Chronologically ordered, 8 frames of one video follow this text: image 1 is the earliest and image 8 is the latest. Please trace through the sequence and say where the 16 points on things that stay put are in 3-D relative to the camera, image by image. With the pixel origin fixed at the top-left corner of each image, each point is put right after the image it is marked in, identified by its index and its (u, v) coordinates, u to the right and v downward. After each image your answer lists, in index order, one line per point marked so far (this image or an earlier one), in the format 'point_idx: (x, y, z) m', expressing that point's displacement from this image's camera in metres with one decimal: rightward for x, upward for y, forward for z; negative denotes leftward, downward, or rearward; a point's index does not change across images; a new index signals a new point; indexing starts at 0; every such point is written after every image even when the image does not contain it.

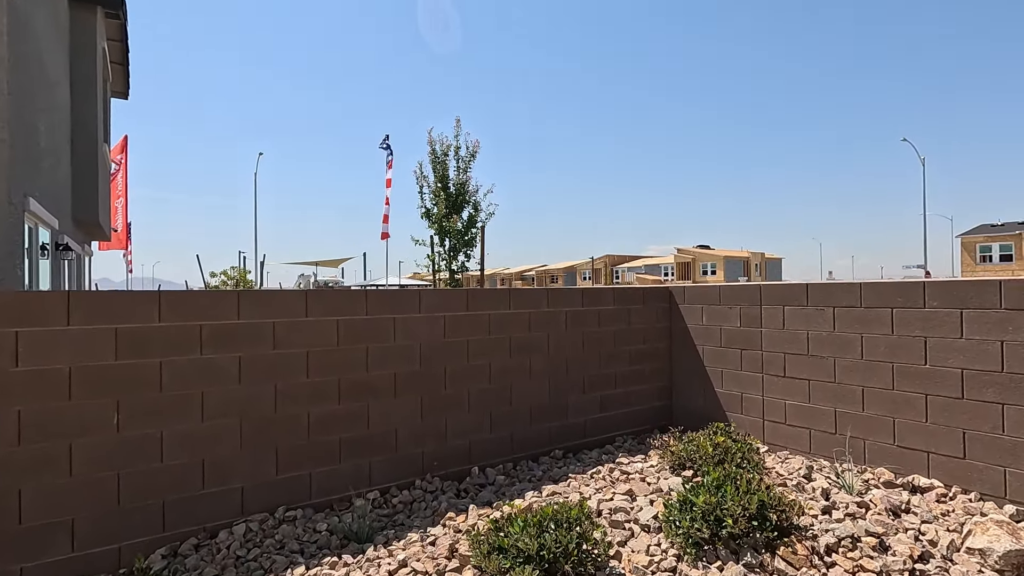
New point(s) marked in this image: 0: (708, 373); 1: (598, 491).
0: (+2.0, -0.8, +5.4) m
1: (+0.6, -1.4, +3.6) m
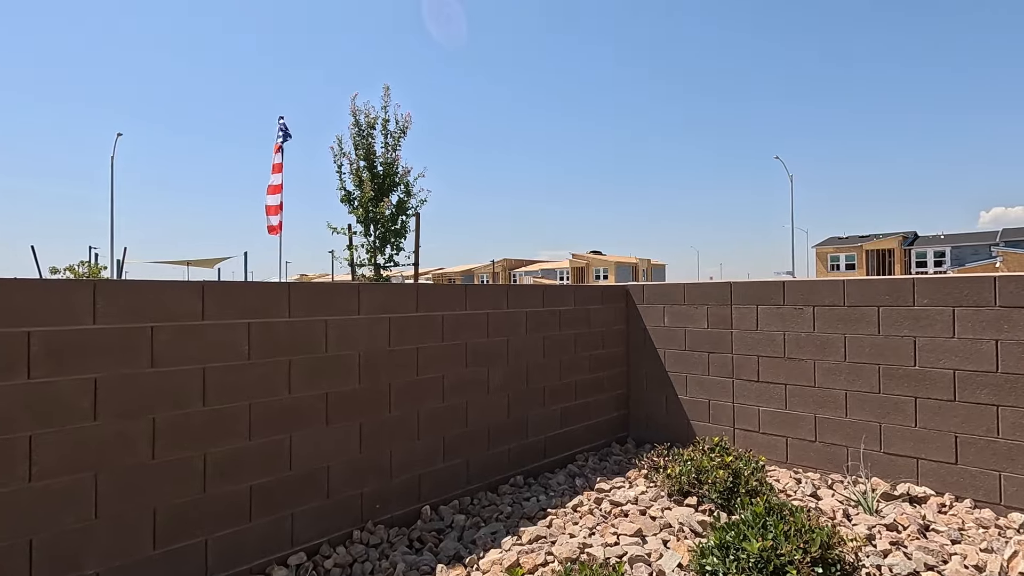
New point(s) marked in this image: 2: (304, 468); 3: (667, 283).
0: (+1.5, -0.8, +4.9) m
1: (+0.5, -1.3, +2.9) m
2: (-1.1, -1.0, +2.9) m
3: (+1.4, 0.0, +4.9) m
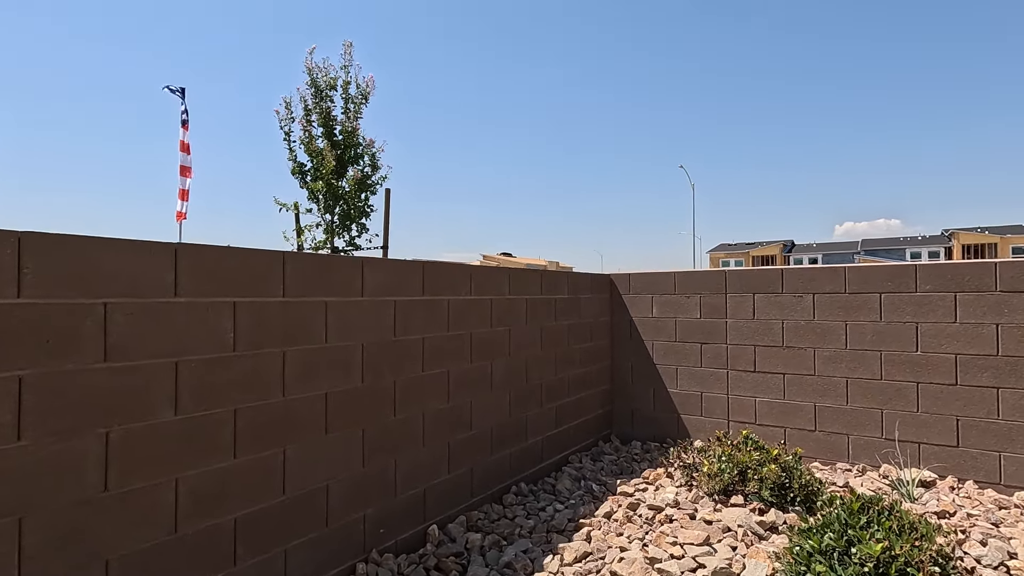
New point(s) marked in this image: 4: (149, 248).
0: (+1.3, -0.7, +4.7) m
1: (+0.7, -1.2, +2.6) m
2: (-0.9, -0.9, +2.3) m
3: (+1.3, +0.1, +4.7) m
4: (-1.2, +0.1, +1.8) m
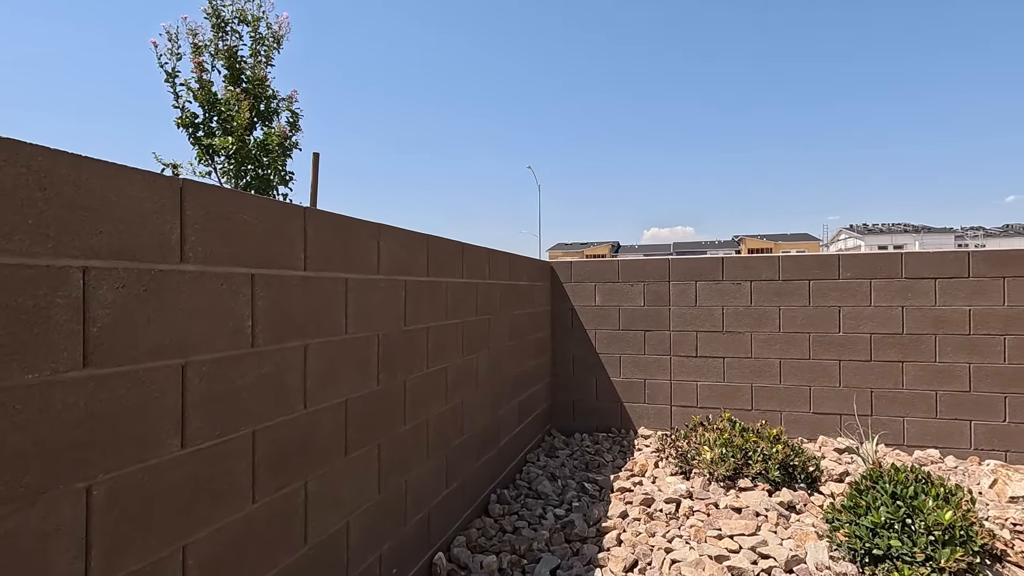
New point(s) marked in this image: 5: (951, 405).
0: (+0.8, -0.6, +4.6) m
1: (+0.9, -1.1, +2.4) m
2: (-0.6, -0.8, +1.7) m
3: (+0.8, +0.2, +4.6) m
4: (-0.8, +0.2, +1.1) m
5: (+3.2, -0.8, +3.9) m
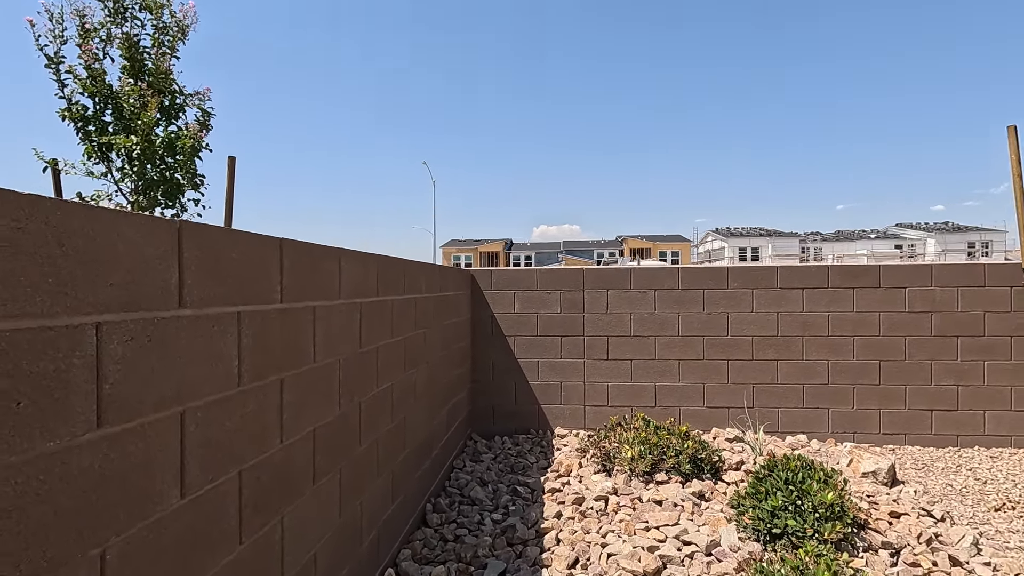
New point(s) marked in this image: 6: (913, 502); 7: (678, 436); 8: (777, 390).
0: (+0.1, -0.7, +4.8) m
1: (+0.6, -1.2, +2.7) m
2: (-0.7, -0.9, +1.6) m
3: (+0.1, +0.2, +4.8) m
4: (-0.7, +0.1, +1.1) m
5: (+2.6, -0.9, +4.6) m
6: (+2.3, -1.2, +3.1) m
7: (+1.1, -1.0, +3.5) m
8: (+2.3, -0.9, +4.6) m
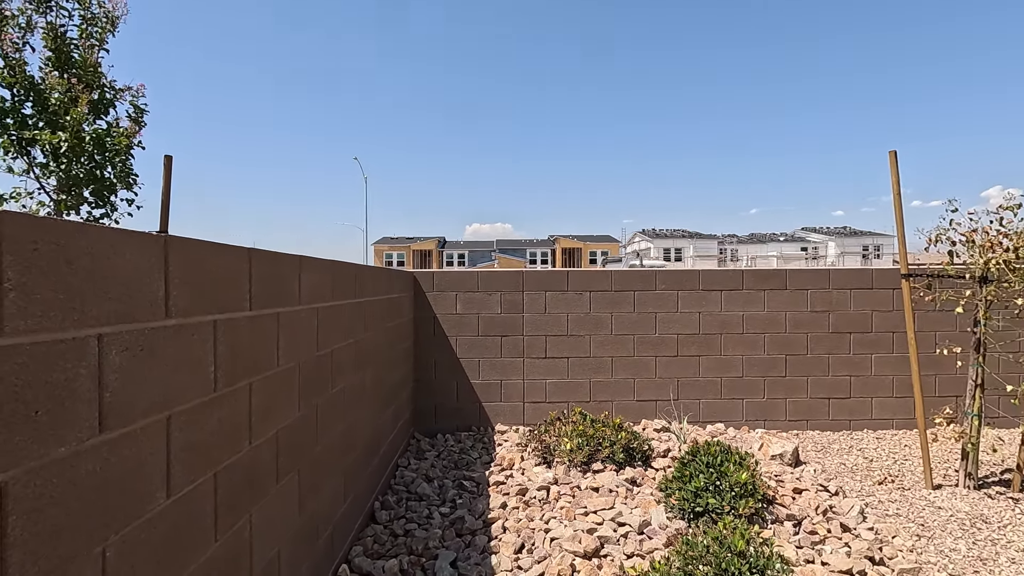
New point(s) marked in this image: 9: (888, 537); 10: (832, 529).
0: (-0.5, -0.7, +5.0) m
1: (+0.3, -1.2, +2.9) m
2: (-0.8, -0.9, +1.7) m
3: (-0.5, +0.2, +5.0) m
4: (-0.8, +0.1, +1.1) m
5: (+2.1, -0.9, +5.0) m
6: (+2.0, -1.3, +3.5) m
7: (+0.7, -1.0, +3.7) m
8: (+1.8, -0.9, +5.0) m
9: (+2.1, -1.4, +2.9) m
10: (+1.7, -1.3, +2.9) m
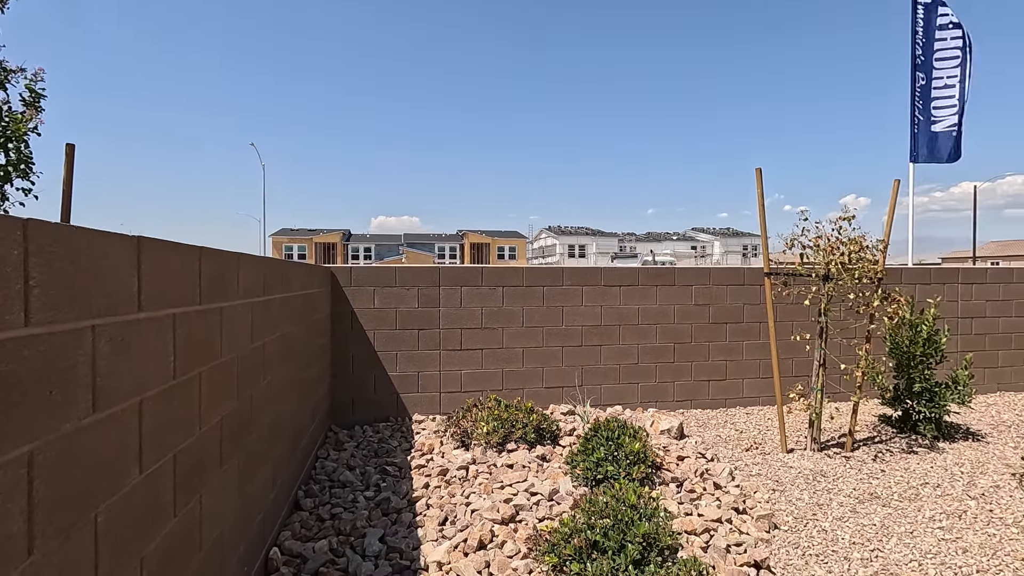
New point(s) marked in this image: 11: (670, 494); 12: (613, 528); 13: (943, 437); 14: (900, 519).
0: (-1.3, -0.7, +5.1) m
1: (-0.1, -1.2, +3.2) m
2: (-1.0, -0.9, +1.8) m
3: (-1.3, +0.2, +5.1) m
4: (-0.9, +0.1, +1.3) m
5: (+1.2, -0.9, +5.6) m
6: (+1.4, -1.2, +4.1) m
7: (+0.1, -1.0, +4.1) m
8: (+0.9, -0.9, +5.5) m
9: (+1.6, -1.3, +3.5) m
10: (+1.3, -1.3, +3.5) m
11: (+1.0, -1.3, +3.3) m
12: (+0.5, -1.1, +2.4) m
13: (+3.7, -1.3, +4.6) m
14: (+2.4, -1.4, +3.3) m
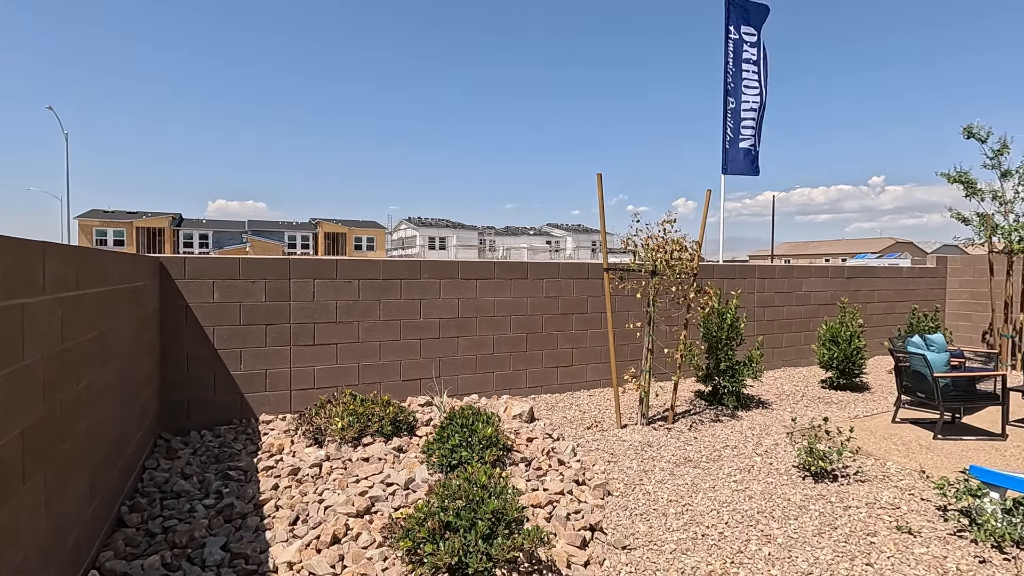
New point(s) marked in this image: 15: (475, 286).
0: (-2.6, -0.6, +4.7) m
1: (-1.0, -1.2, +3.2) m
2: (-1.5, -0.9, +1.6) m
3: (-2.6, +0.3, +4.7) m
4: (-1.3, +0.1, +1.1) m
5: (-0.3, -0.8, +5.8) m
6: (+0.2, -1.2, +4.4) m
7: (-1.0, -0.9, +4.1) m
8: (-0.6, -0.8, +5.7) m
9: (+0.6, -1.3, +3.9) m
10: (+0.3, -1.2, +3.8) m
11: (0.0, -1.2, +3.5) m
12: (-0.2, -1.1, +2.6) m
13: (+2.4, -1.2, +5.6) m
14: (+1.4, -1.4, +3.9) m
15: (-0.4, 0.0, +5.7) m
